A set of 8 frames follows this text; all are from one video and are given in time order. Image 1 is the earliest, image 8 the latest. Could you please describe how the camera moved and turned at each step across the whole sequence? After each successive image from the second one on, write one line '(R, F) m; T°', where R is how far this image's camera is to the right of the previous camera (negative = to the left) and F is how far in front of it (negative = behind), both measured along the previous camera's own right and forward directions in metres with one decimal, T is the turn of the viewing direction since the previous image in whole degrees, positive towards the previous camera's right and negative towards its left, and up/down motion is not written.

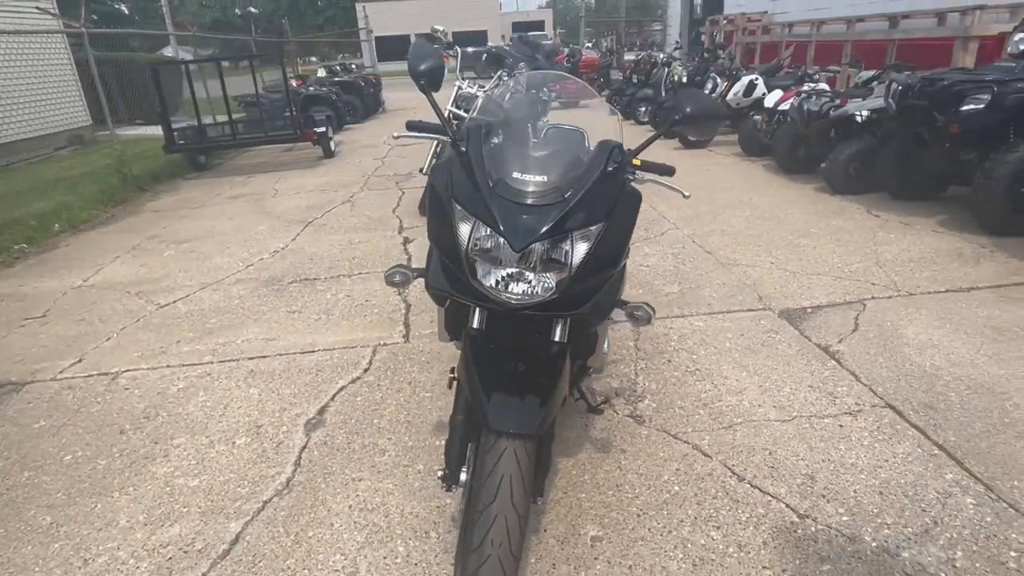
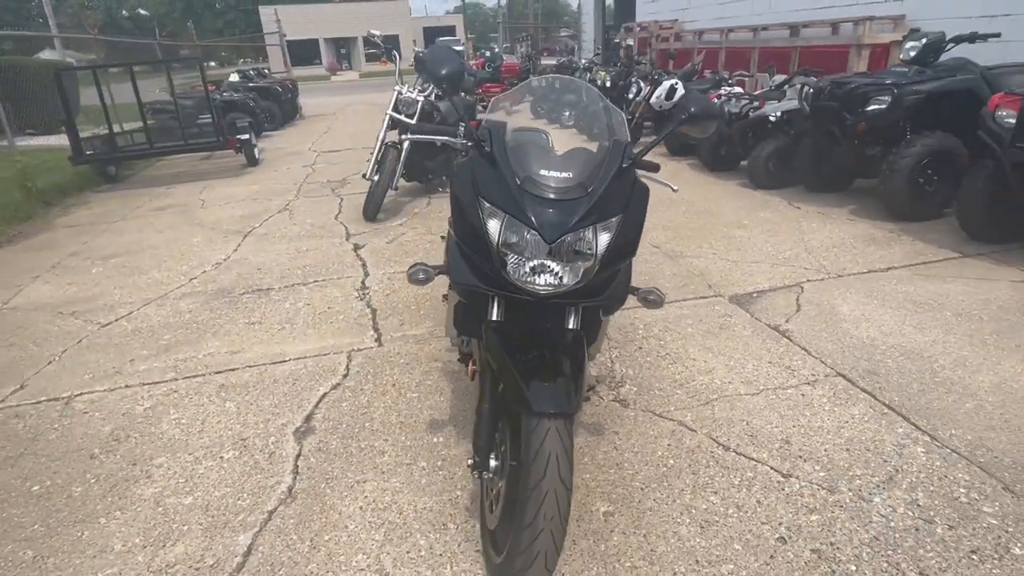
(-0.3, -0.1) m; +8°
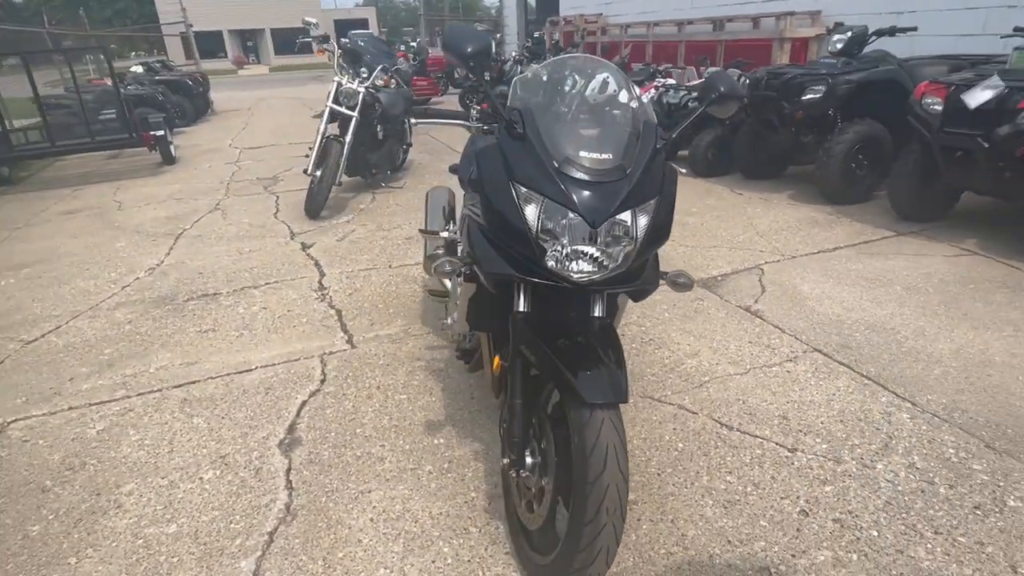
(-0.3, +0.1) m; +7°
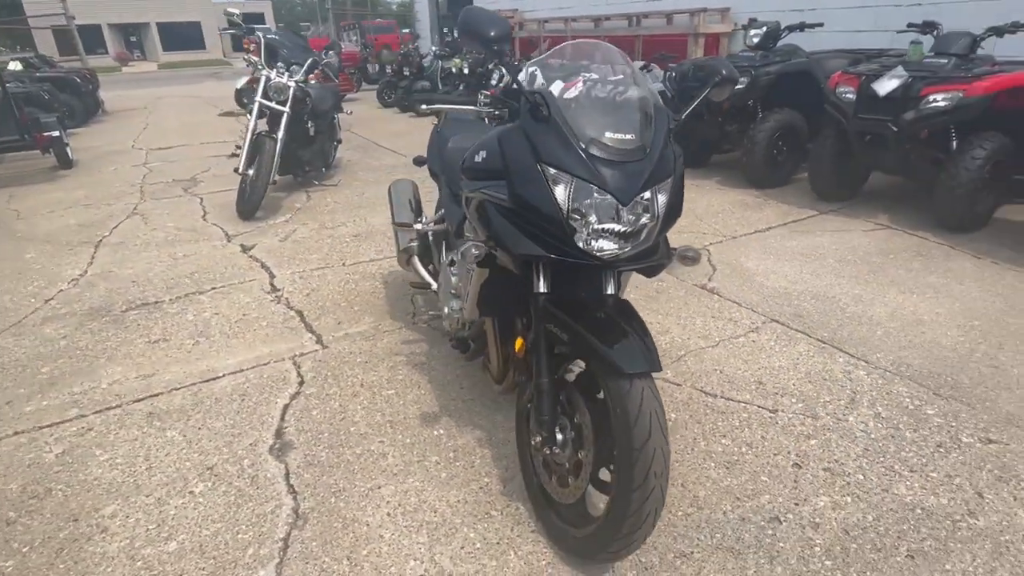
(-0.4, 0.0) m; +8°
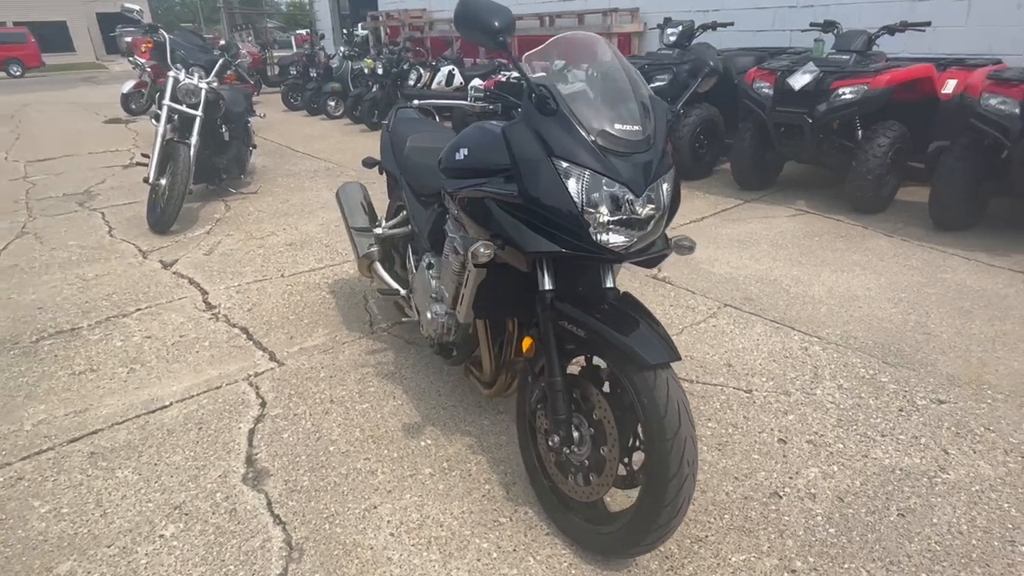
(-0.3, +0.1) m; +8°
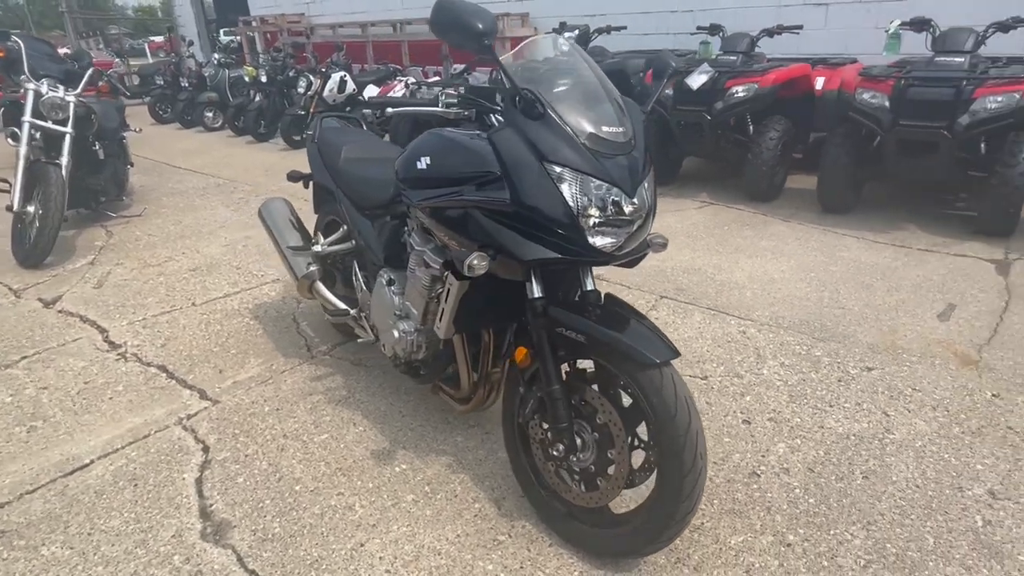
(-0.3, +0.1) m; +10°
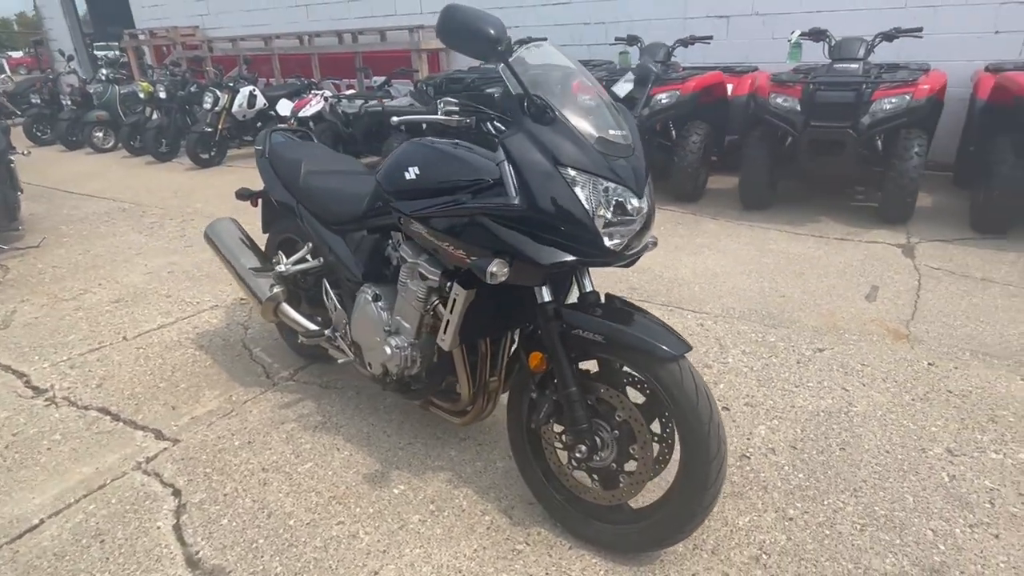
(-0.3, 0.0) m; +8°
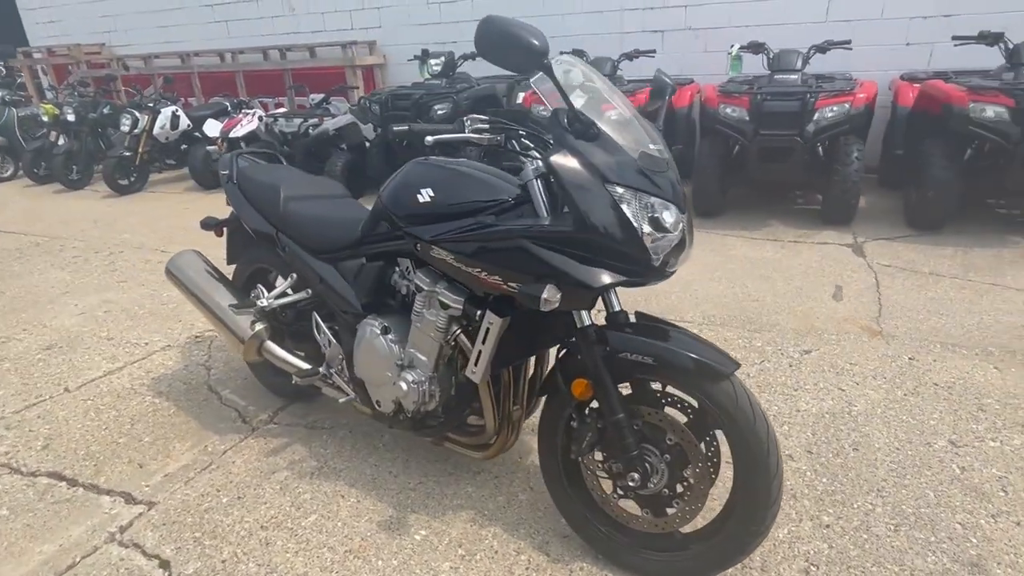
(-0.3, +0.1) m; +7°
